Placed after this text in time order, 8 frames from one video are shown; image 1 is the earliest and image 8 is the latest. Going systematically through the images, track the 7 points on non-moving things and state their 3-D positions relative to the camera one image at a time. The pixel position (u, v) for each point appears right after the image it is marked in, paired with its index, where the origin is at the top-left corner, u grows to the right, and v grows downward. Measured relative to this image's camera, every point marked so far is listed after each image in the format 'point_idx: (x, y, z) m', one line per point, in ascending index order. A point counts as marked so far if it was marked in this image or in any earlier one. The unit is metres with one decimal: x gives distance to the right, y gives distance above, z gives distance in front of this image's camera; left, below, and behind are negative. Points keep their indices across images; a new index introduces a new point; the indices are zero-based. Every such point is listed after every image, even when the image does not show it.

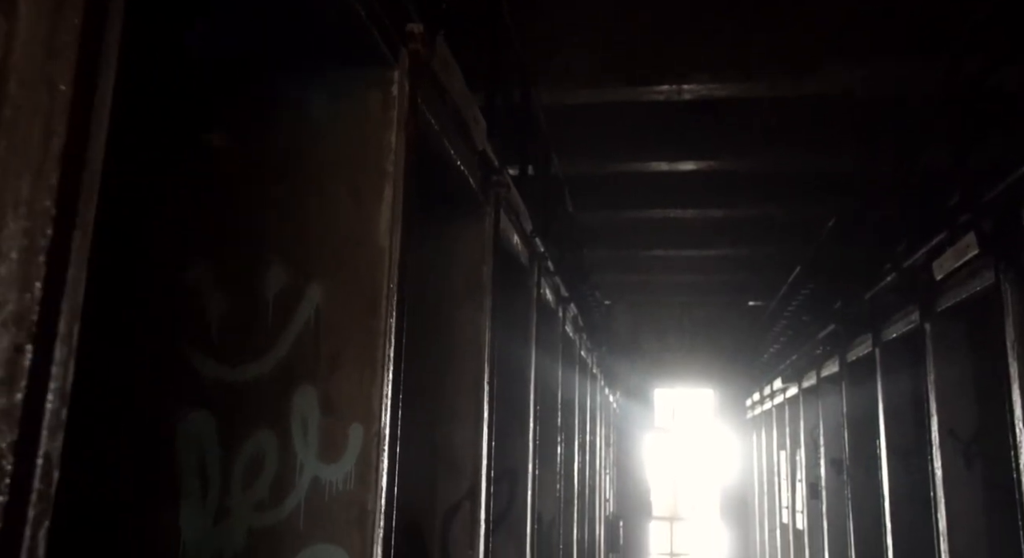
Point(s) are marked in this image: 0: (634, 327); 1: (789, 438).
0: (+1.3, -0.6, +10.4) m
1: (+2.4, -1.4, +8.2) m
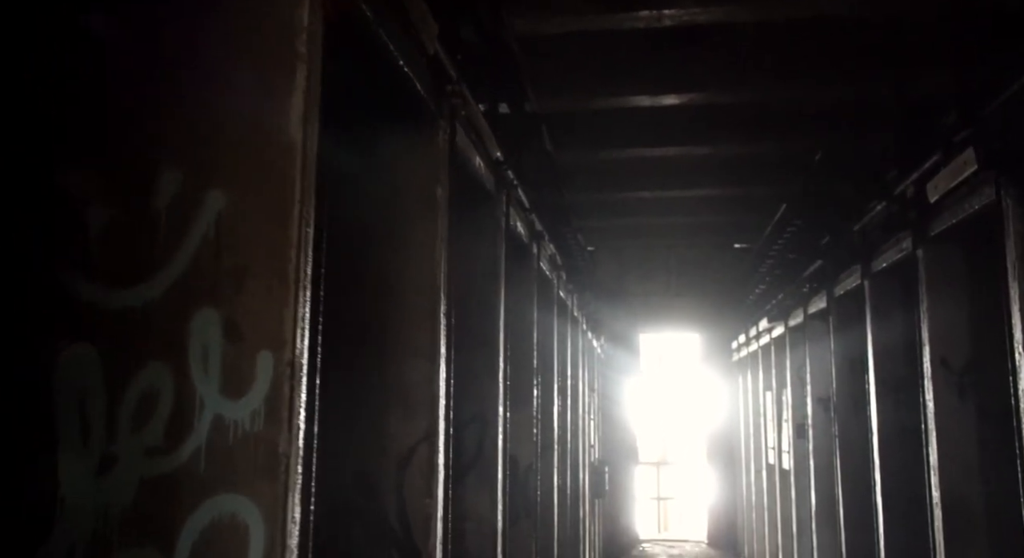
0: (+1.1, 0.0, +10.2) m
1: (+2.2, -0.8, +8.1) m
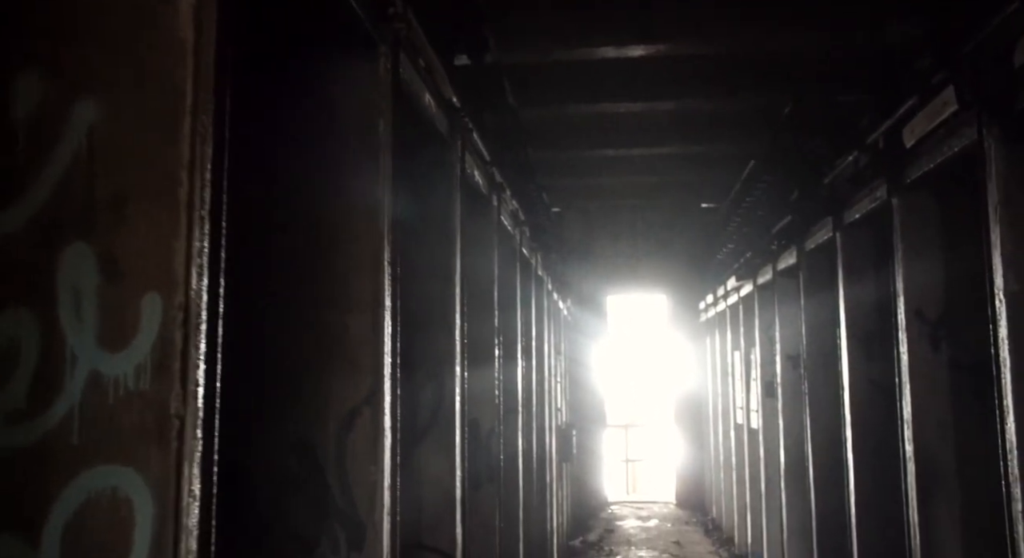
0: (+0.8, +0.5, +10.0) m
1: (+1.9, -0.5, +8.0) m
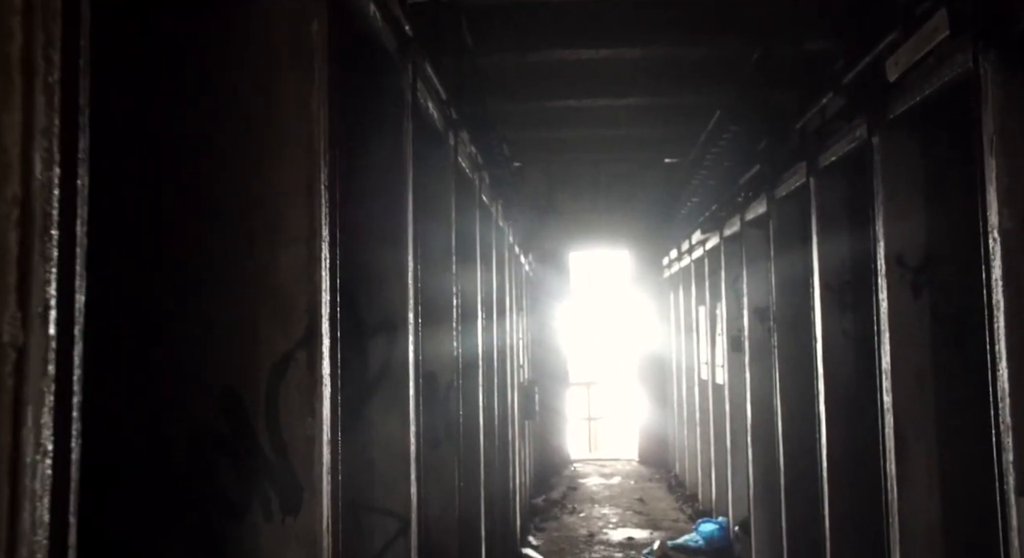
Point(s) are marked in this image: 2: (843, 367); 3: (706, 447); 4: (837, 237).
0: (+0.4, +0.9, +9.8) m
1: (+1.6, -0.1, +7.8) m
2: (+1.5, -0.4, +4.2) m
3: (+1.7, -1.5, +8.4) m
4: (+1.4, +0.2, +4.2) m
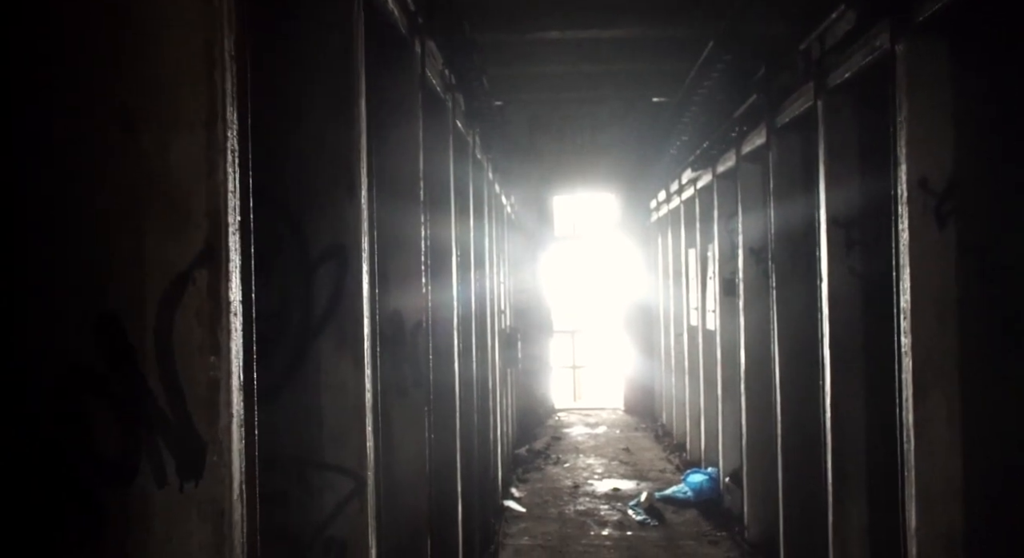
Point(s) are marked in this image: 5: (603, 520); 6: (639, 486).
0: (+0.2, +1.5, +9.4) m
1: (+1.5, +0.4, +7.5) m
2: (+1.4, -0.1, +3.9) m
3: (+1.5, -1.0, +8.1) m
4: (+1.3, +0.5, +3.9) m
5: (+0.6, -1.6, +6.5) m
6: (+1.0, -1.6, +7.5) m
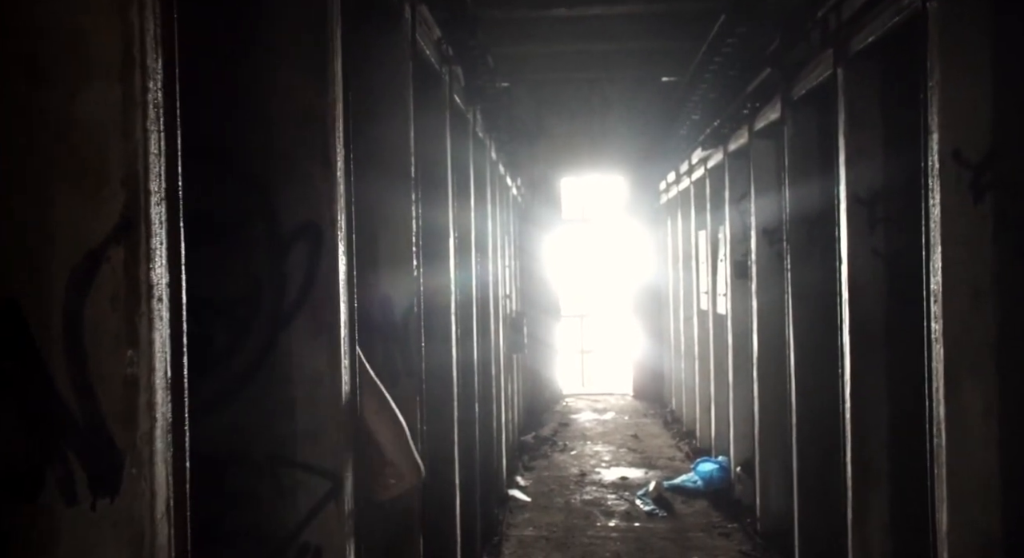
0: (+0.2, +1.6, +9.1) m
1: (+1.5, +0.5, +7.2) m
2: (+1.4, 0.0, +3.7) m
3: (+1.6, -0.8, +7.9) m
4: (+1.3, +0.5, +3.6) m
5: (+0.6, -1.5, +6.3) m
6: (+1.0, -1.5, +7.3) m
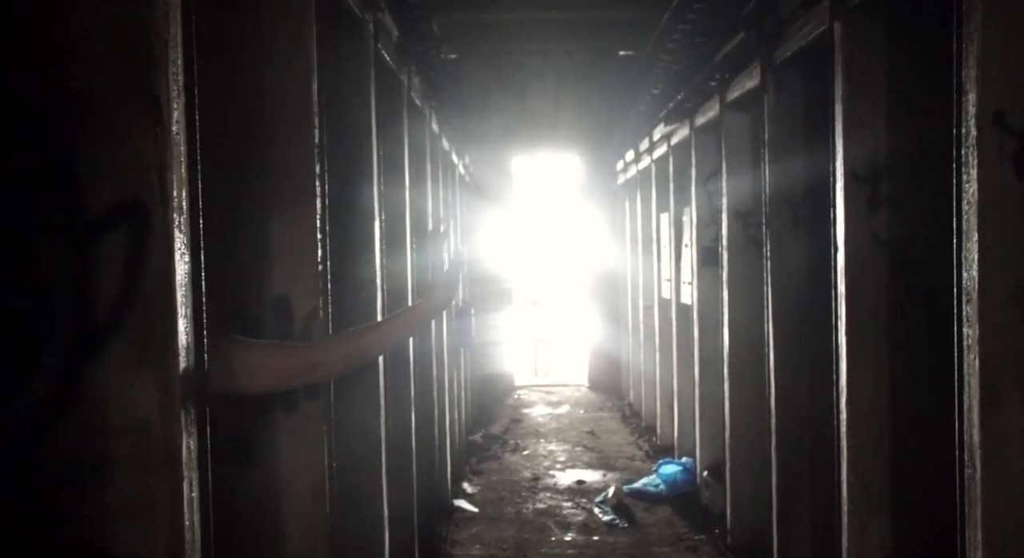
0: (-0.2, +1.8, +8.5) m
1: (+1.1, +0.6, +6.7) m
2: (+1.2, 0.0, +3.1) m
3: (+1.2, -0.7, +7.4) m
4: (+1.1, +0.5, +3.1) m
5: (+0.3, -1.4, +5.7) m
6: (+0.7, -1.4, +6.8) m
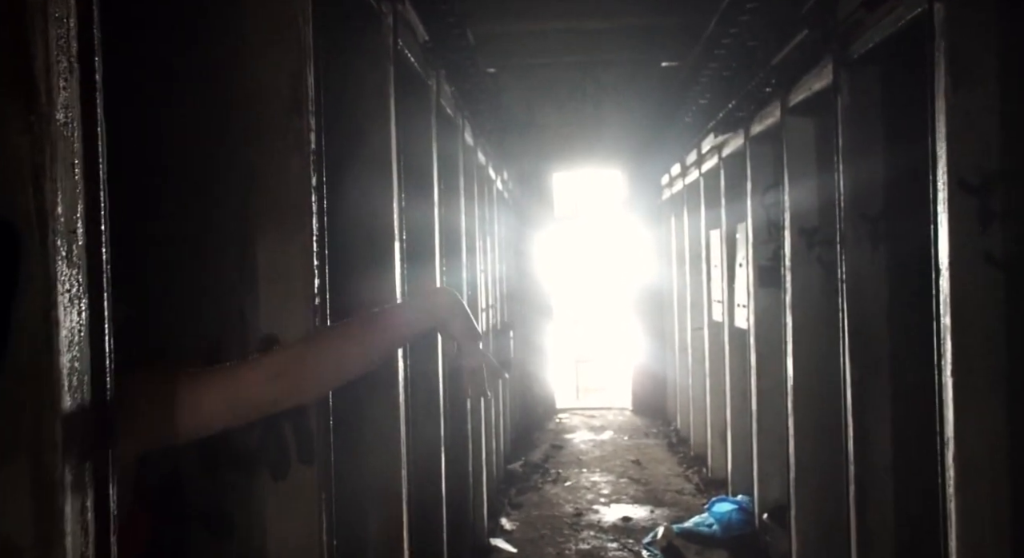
0: (+0.1, +1.6, +8.1) m
1: (+1.4, +0.4, +6.2) m
2: (+1.3, -0.1, +2.6) m
3: (+1.5, -0.9, +6.9) m
4: (+1.3, +0.5, +2.6) m
5: (+0.5, -1.6, +5.3) m
6: (+0.9, -1.5, +6.3) m
